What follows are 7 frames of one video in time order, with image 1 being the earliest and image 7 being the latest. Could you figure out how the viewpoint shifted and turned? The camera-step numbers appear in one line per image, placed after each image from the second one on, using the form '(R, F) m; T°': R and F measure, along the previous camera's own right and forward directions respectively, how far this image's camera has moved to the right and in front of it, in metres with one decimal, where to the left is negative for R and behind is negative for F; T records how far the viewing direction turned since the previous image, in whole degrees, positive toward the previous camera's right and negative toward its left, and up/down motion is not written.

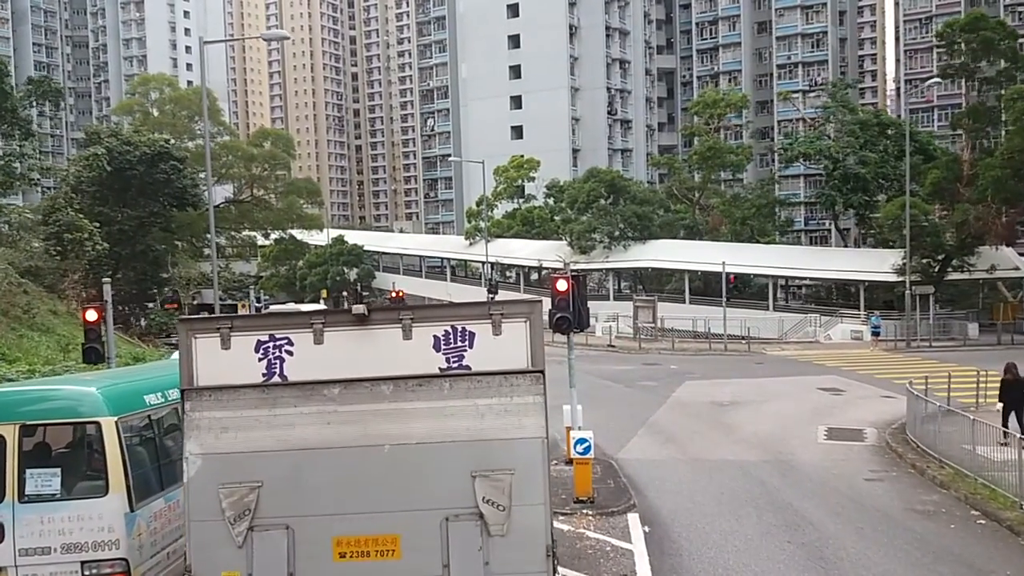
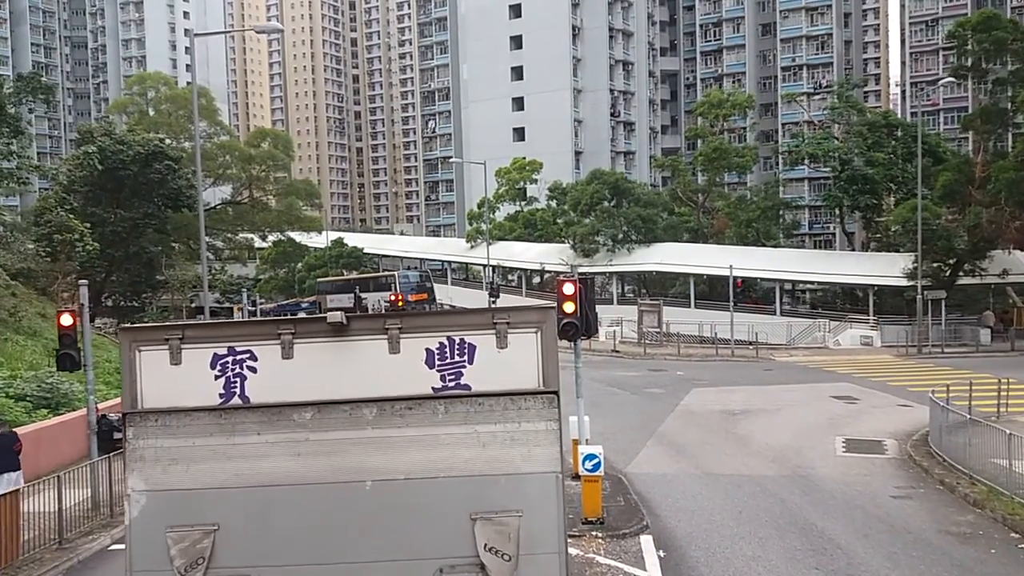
(0.0, +0.8) m; 0°
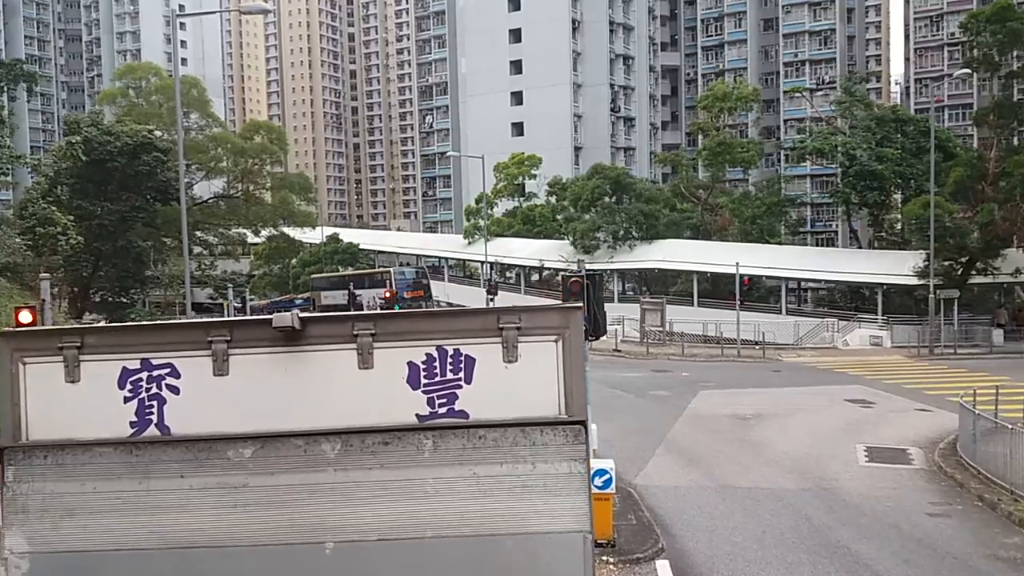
(0.0, +1.0) m; 0°
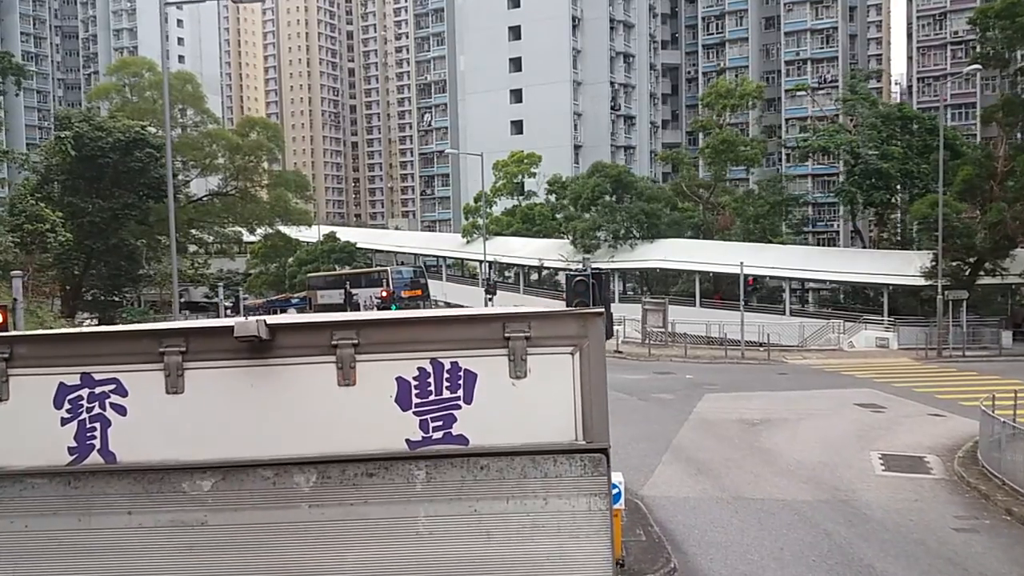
(0.0, +0.6) m; 0°
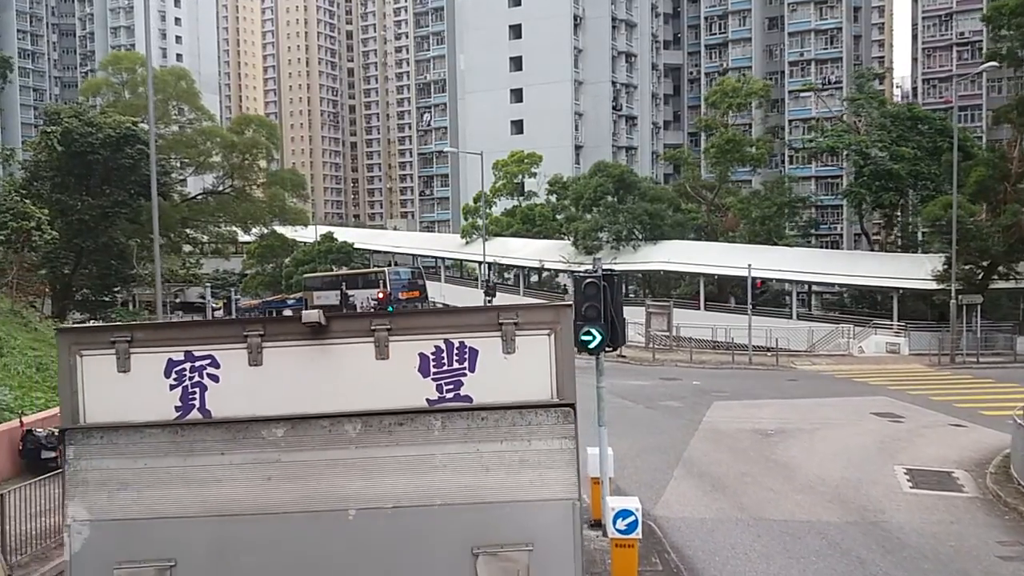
(0.0, +0.9) m; 0°
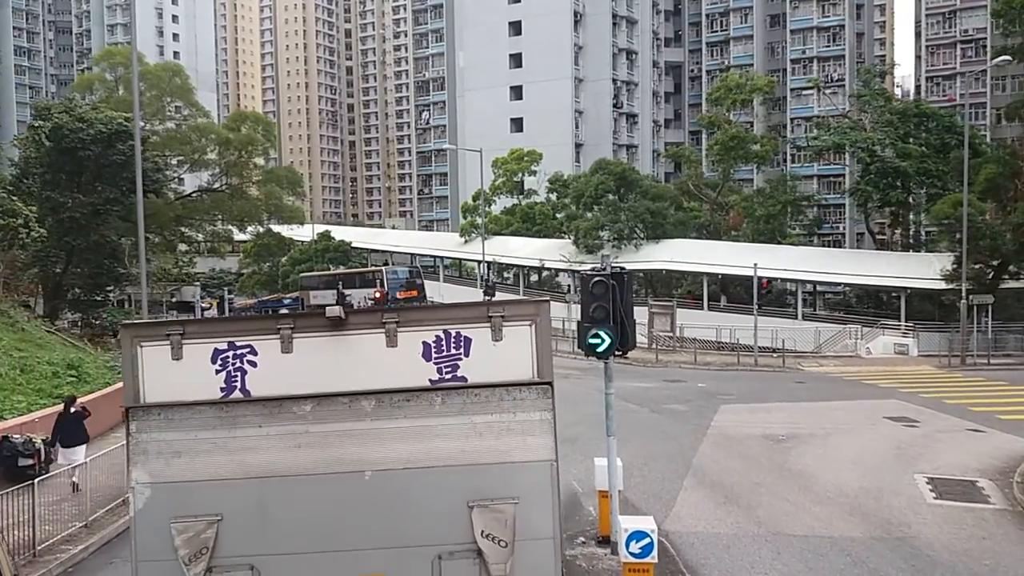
(0.0, +0.7) m; 0°
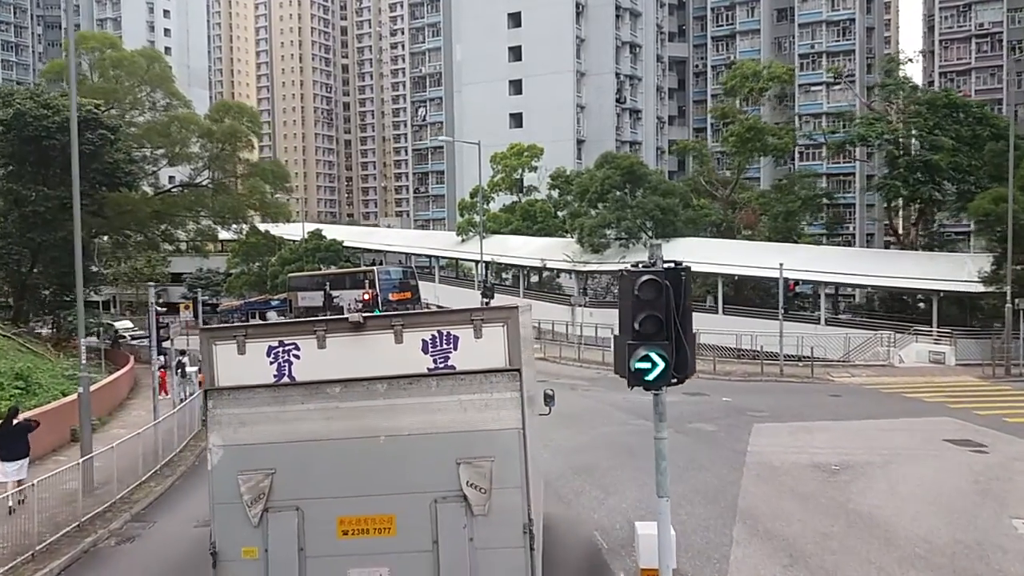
(-0.1, +2.4) m; 0°
